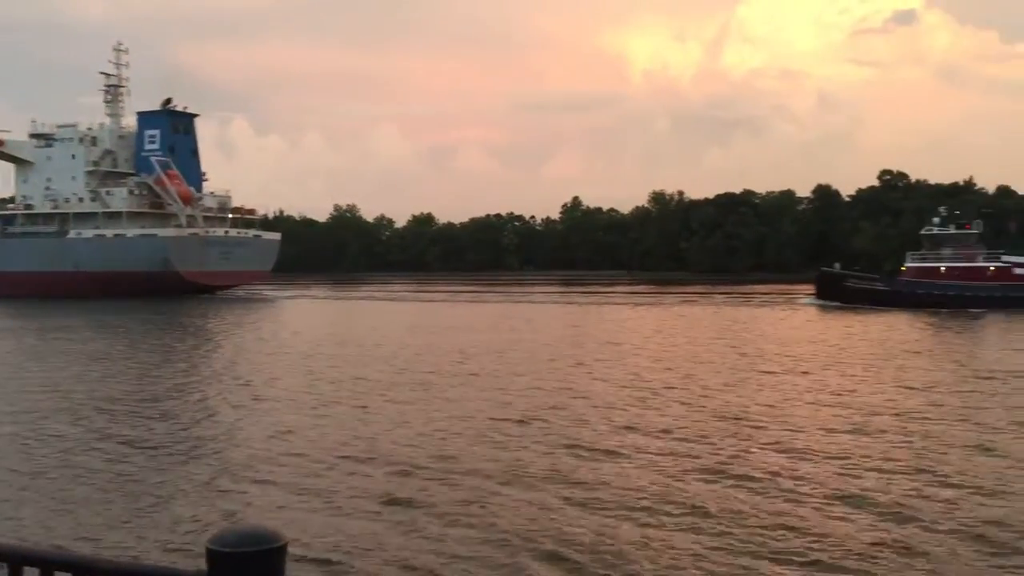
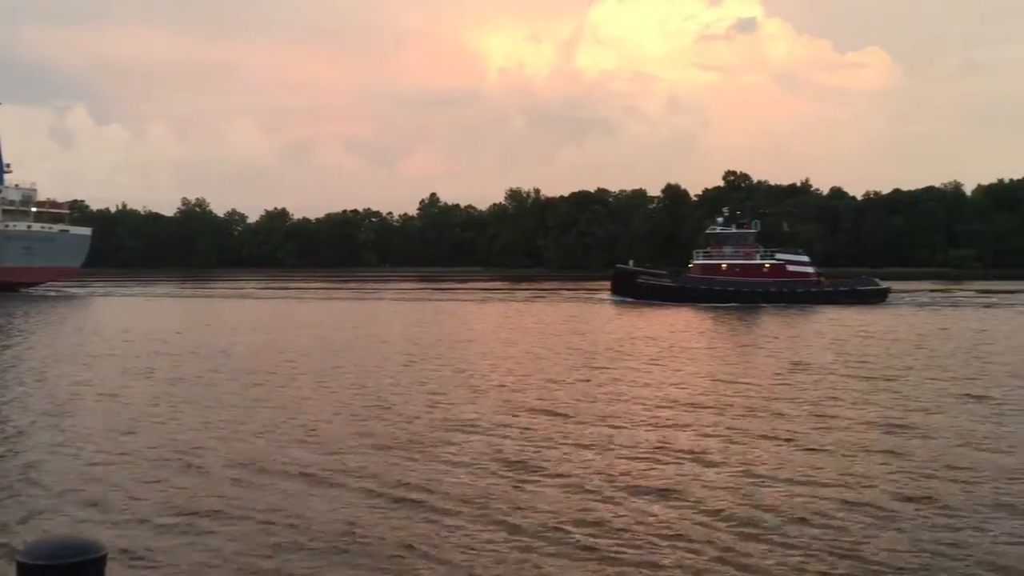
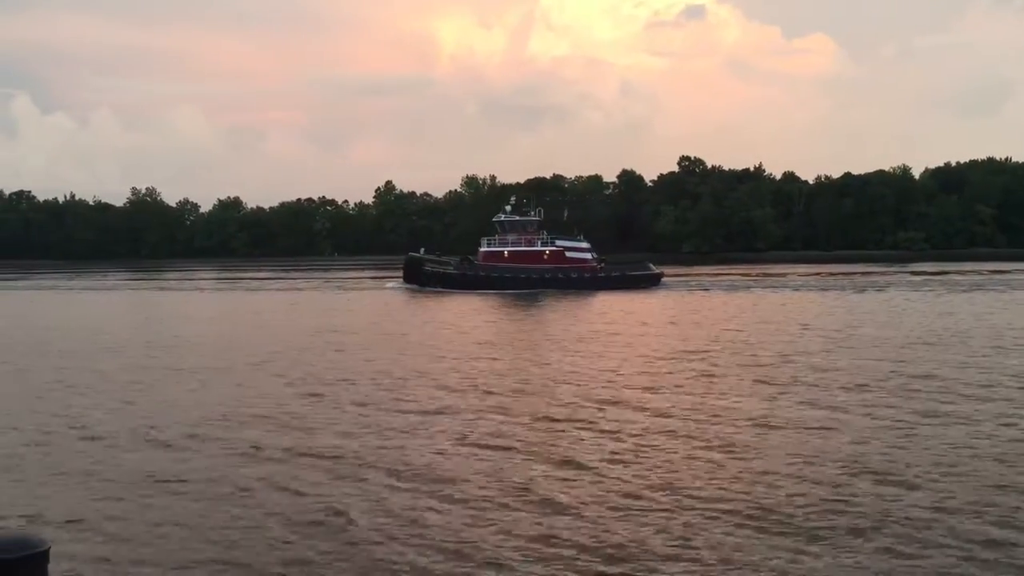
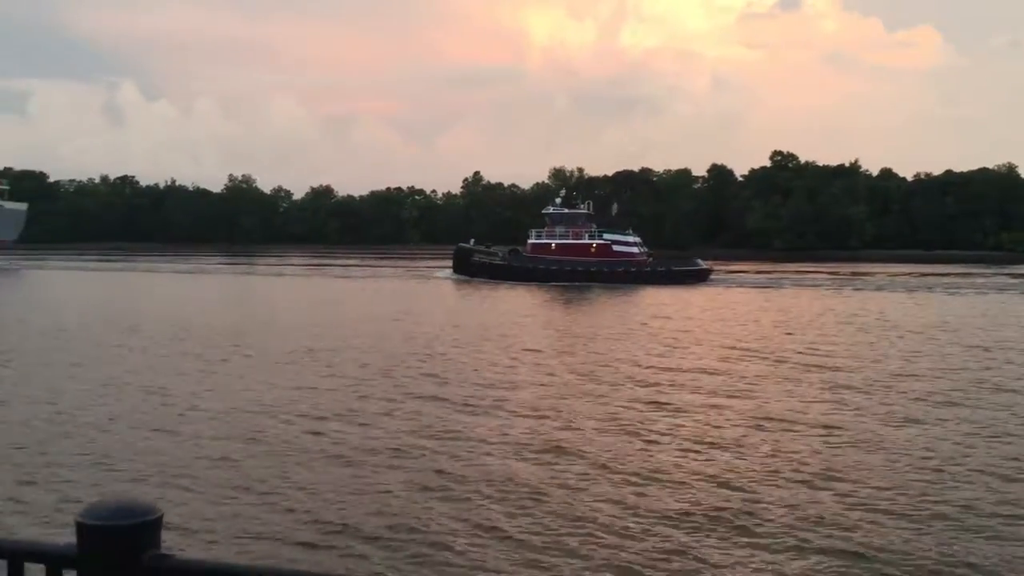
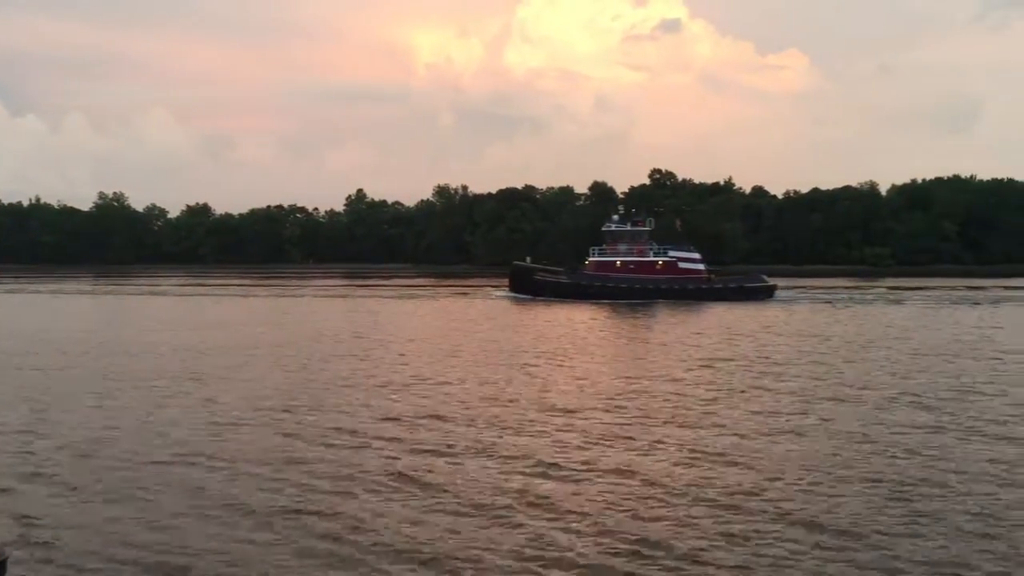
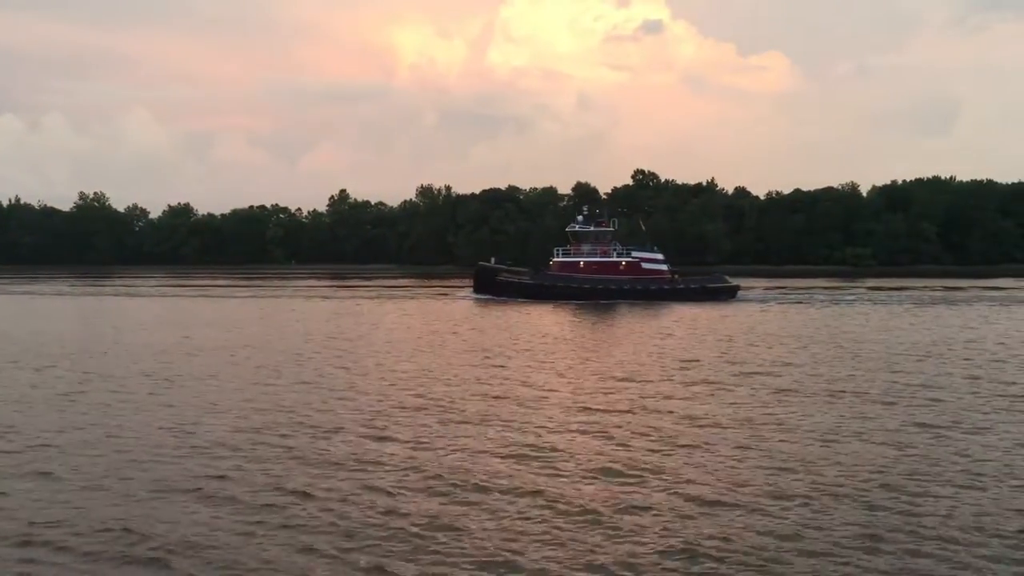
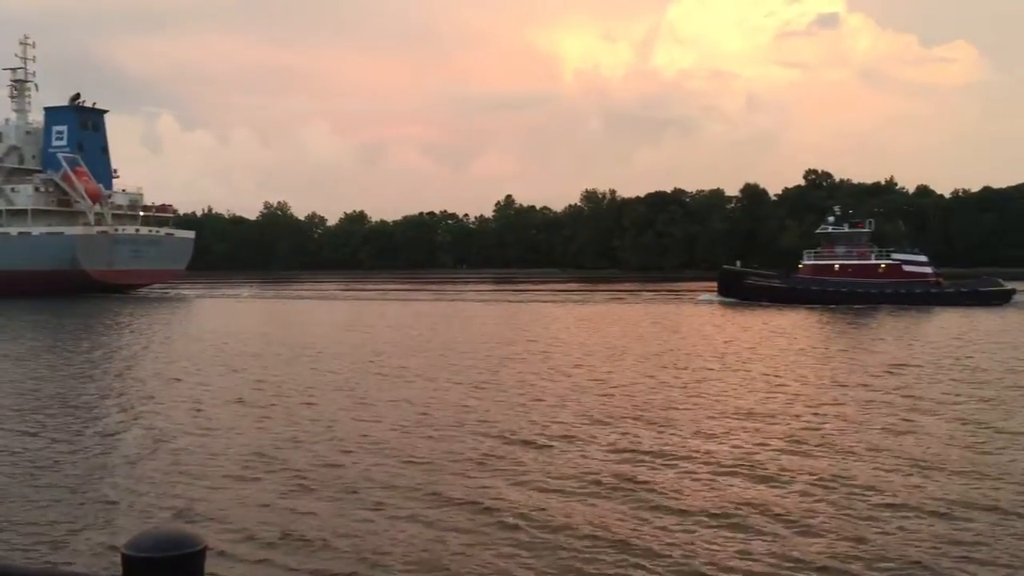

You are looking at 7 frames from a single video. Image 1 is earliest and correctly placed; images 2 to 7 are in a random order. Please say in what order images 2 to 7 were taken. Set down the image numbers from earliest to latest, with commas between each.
7, 2, 5, 6, 3, 4
